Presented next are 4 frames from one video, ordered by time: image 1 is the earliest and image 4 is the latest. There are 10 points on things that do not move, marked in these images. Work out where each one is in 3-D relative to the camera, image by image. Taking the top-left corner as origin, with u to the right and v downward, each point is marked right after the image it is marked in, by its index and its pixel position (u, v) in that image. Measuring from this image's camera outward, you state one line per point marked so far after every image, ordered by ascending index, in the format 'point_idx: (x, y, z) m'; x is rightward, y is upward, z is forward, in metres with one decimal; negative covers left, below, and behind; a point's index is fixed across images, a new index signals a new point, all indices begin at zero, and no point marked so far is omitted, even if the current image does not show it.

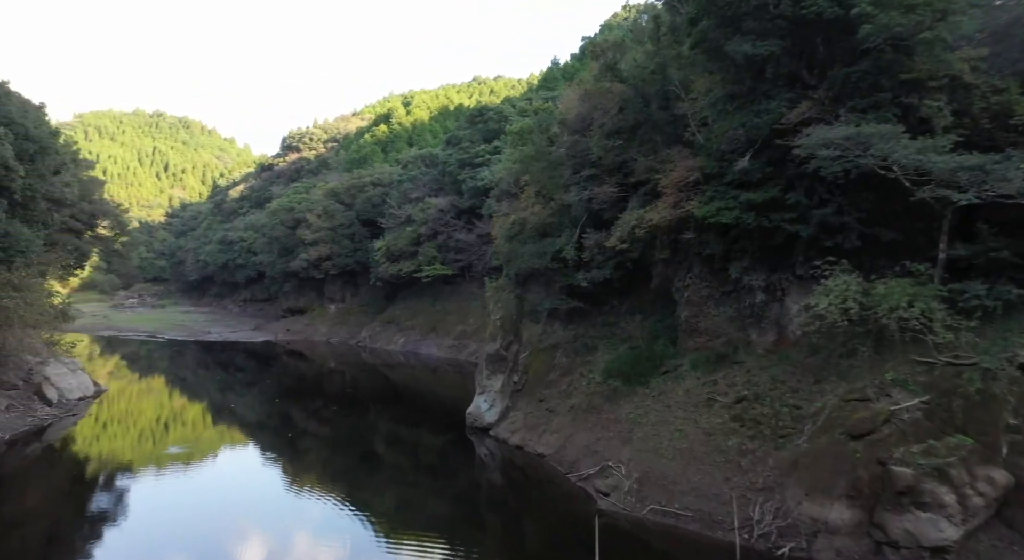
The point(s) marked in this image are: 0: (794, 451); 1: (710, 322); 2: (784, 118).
0: (+4.9, -3.0, +11.9) m
1: (+4.6, -1.0, +15.8) m
2: (+5.0, +3.0, +12.4) m
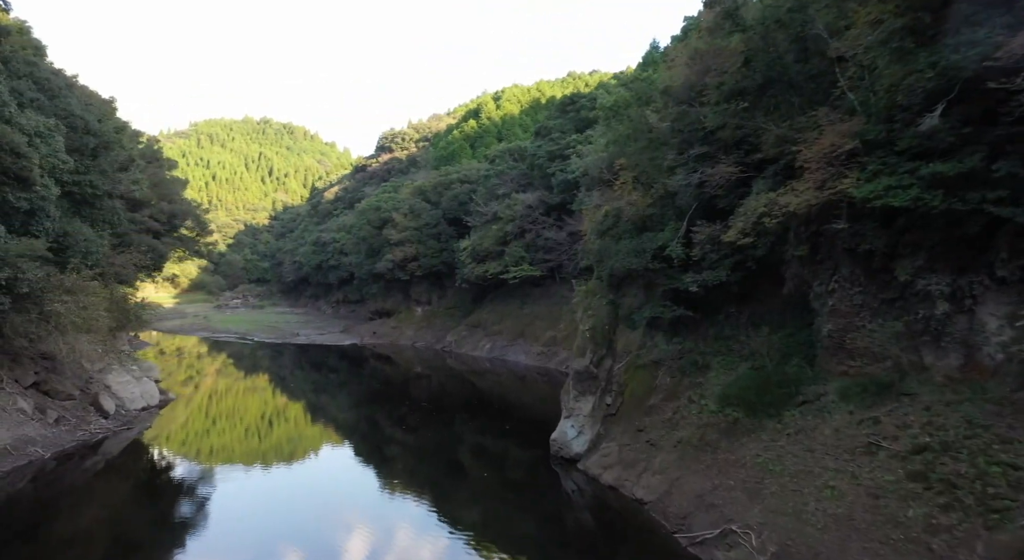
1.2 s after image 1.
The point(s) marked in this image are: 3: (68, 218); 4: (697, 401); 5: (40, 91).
0: (+6.0, -3.0, +8.1) m
1: (+6.2, -1.0, +12.0) m
2: (+6.1, +2.9, +8.6) m
3: (-12.7, +1.8, +19.5) m
4: (+3.9, -2.6, +14.5) m
5: (-13.2, +5.3, +19.2) m
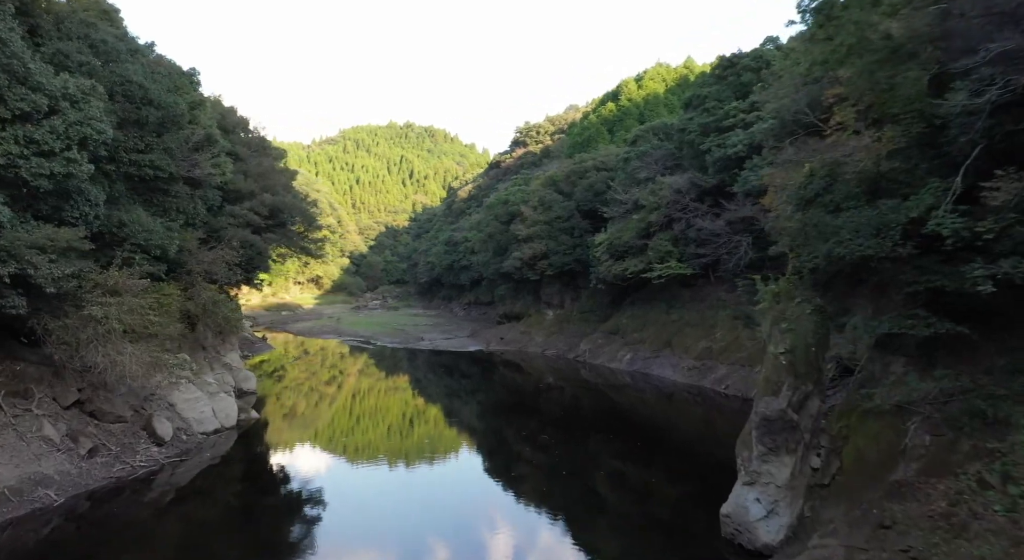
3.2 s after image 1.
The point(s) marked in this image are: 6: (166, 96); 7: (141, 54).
0: (+6.6, -2.9, +1.5) m
1: (+7.6, -0.9, +5.3) m
2: (+6.8, +3.0, +2.0) m
3: (-9.4, +1.8, +16.6) m
4: (+5.9, -2.5, +8.2) m
5: (-10.0, +5.3, +16.3) m
6: (-8.9, +4.7, +17.6) m
7: (-10.0, +6.1, +18.4) m
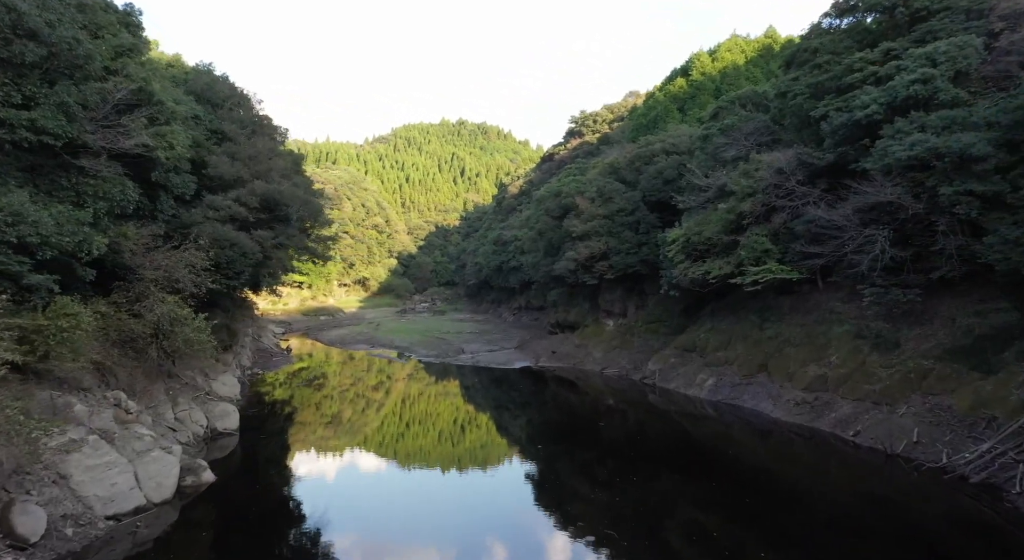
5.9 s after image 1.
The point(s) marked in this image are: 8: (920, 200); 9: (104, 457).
0: (+6.1, -3.2, -5.1) m
1: (+7.4, -1.2, -1.4) m
2: (+6.4, +2.8, -4.6) m
3: (-8.6, +1.5, +11.2) m
4: (+5.9, -2.7, +1.6) m
5: (-9.2, +5.1, +11.0) m
6: (-8.1, +4.5, +12.2) m
7: (-9.1, +5.9, +13.1) m
8: (+11.2, +2.2, +18.7) m
9: (-7.6, -3.3, +12.7) m
